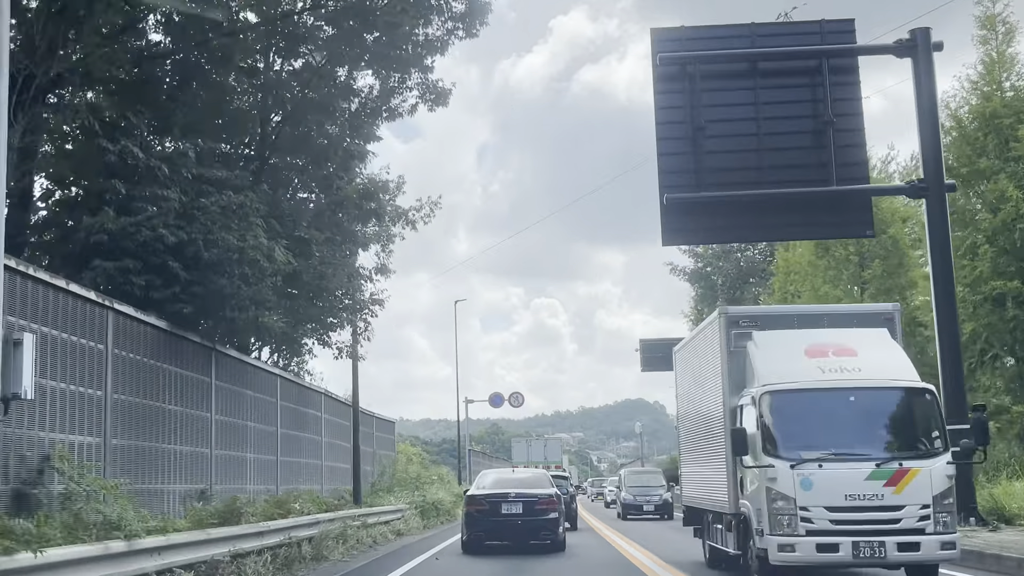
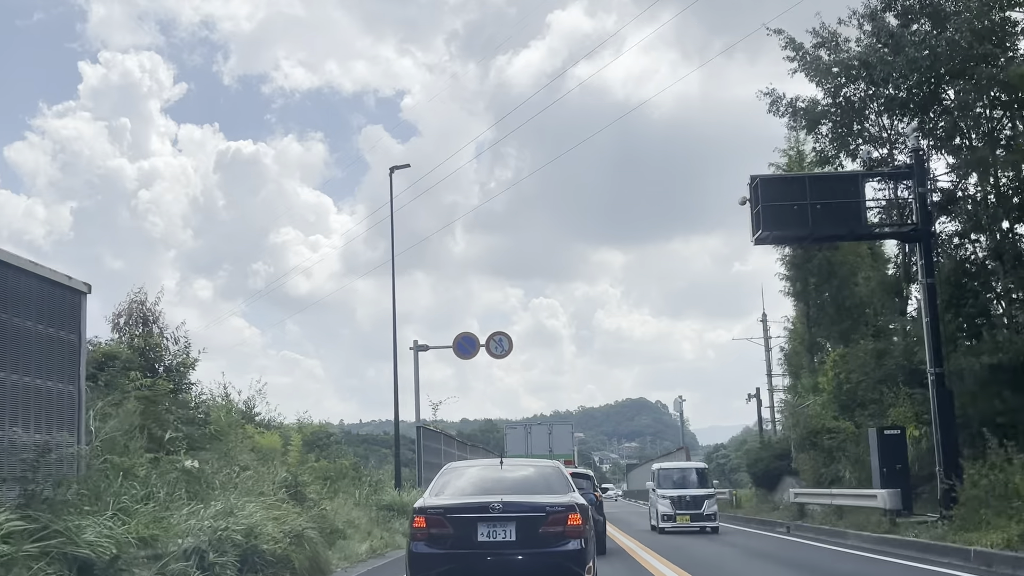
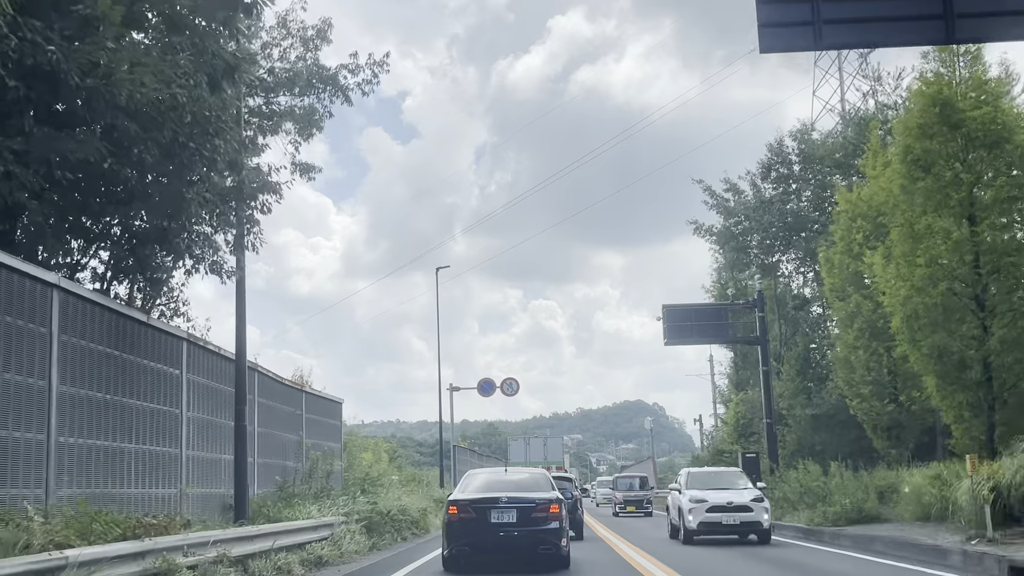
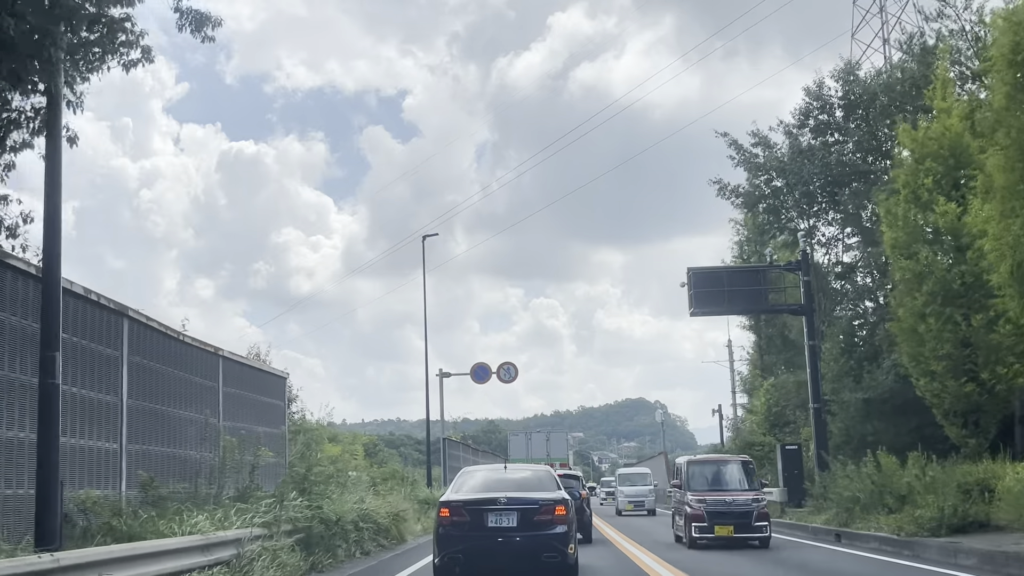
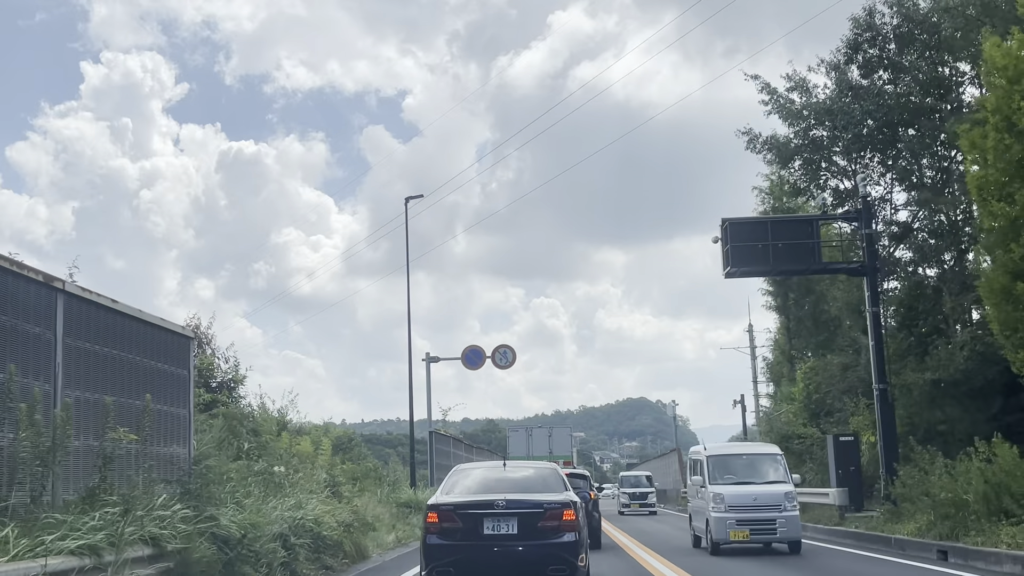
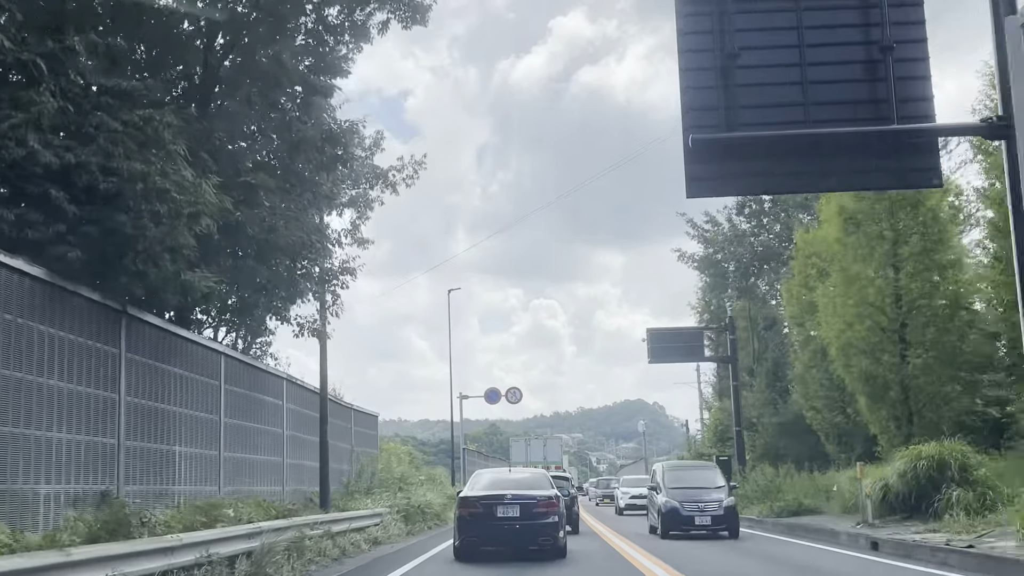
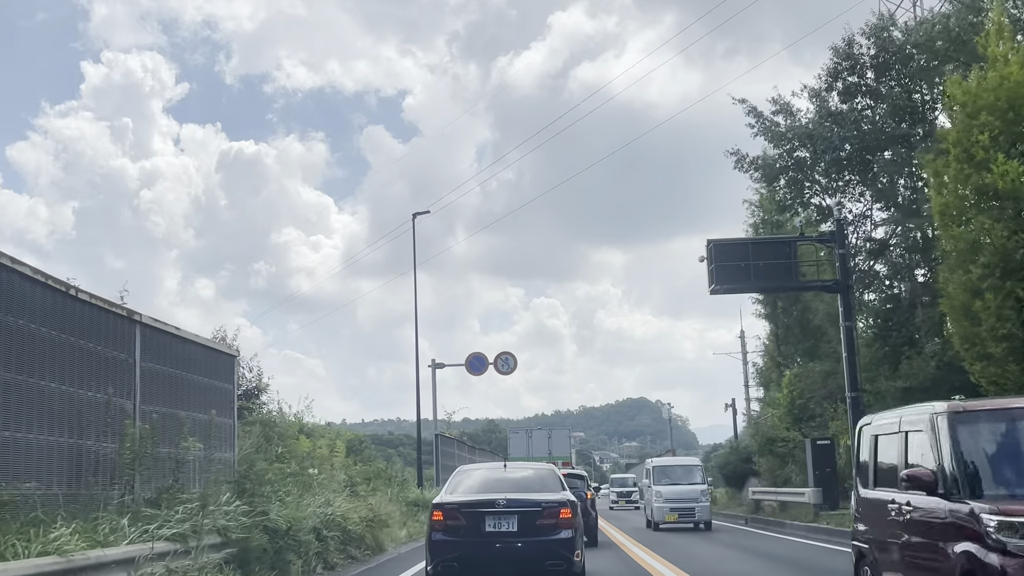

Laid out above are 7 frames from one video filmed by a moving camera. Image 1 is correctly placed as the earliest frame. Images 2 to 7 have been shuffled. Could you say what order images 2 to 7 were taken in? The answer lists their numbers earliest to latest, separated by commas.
6, 3, 4, 7, 5, 2
